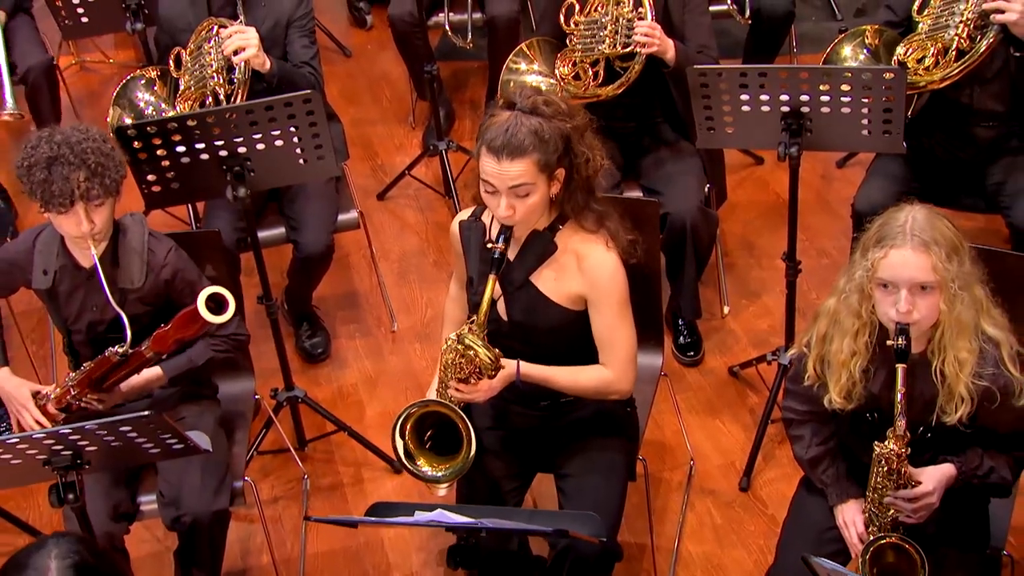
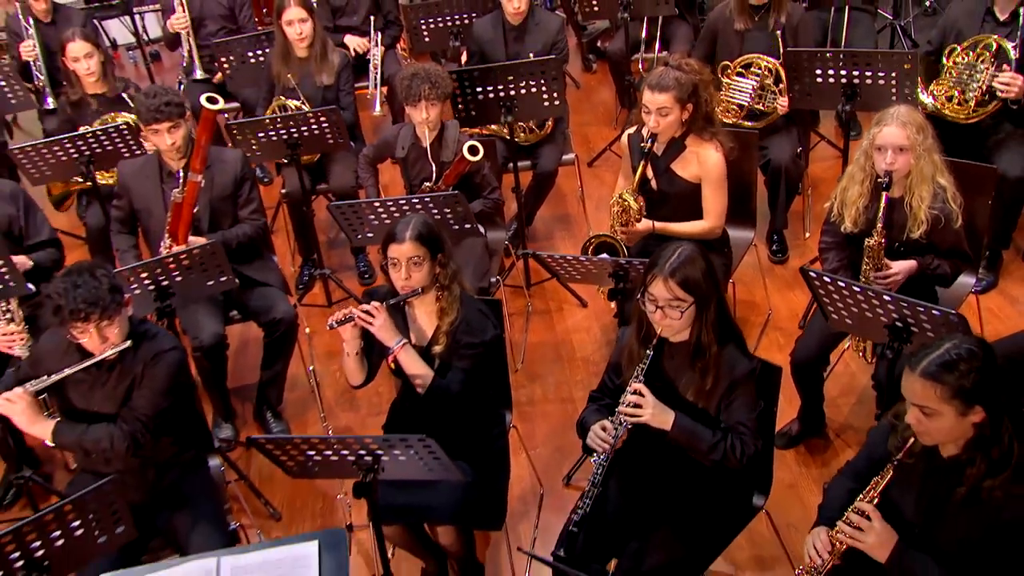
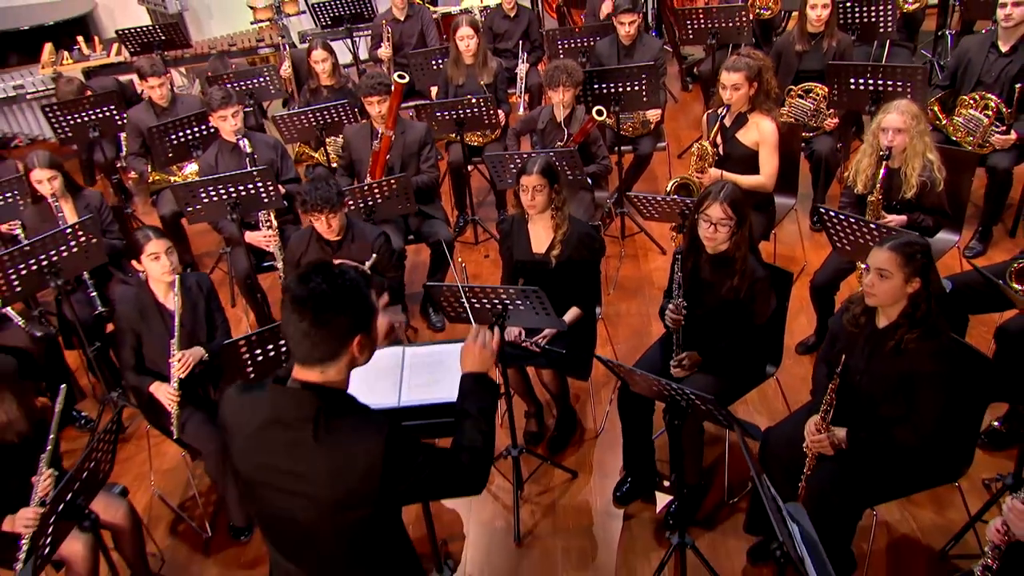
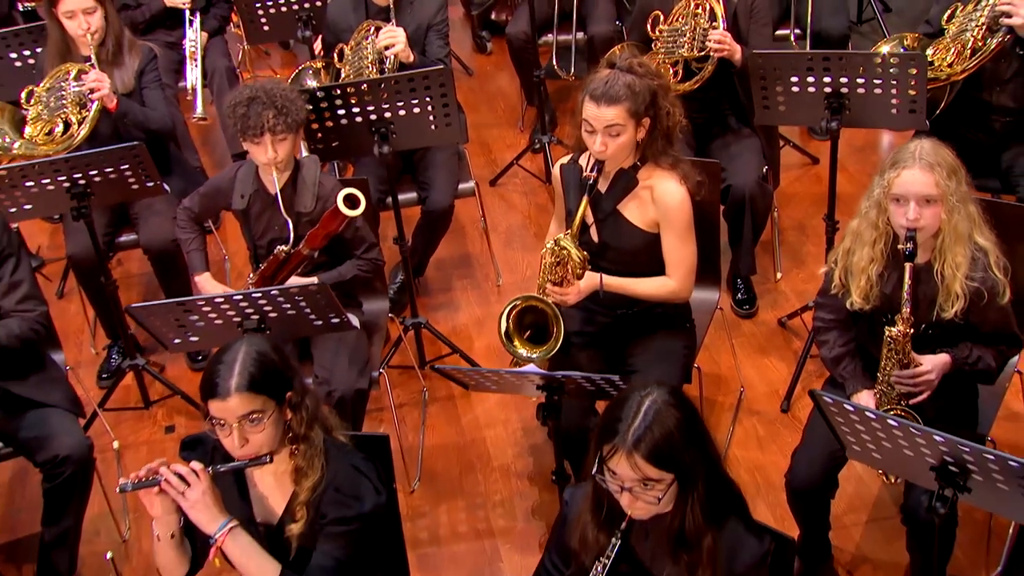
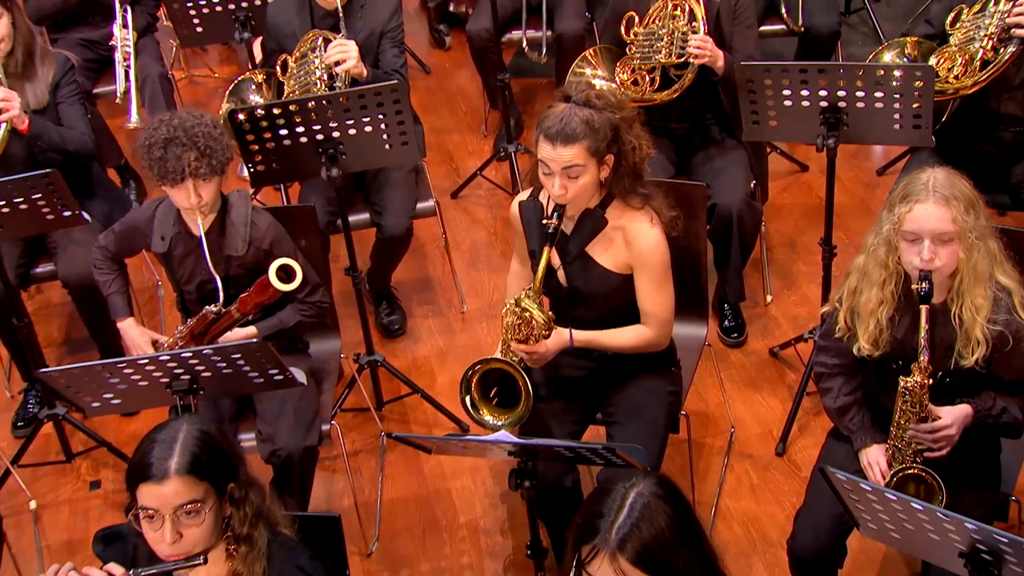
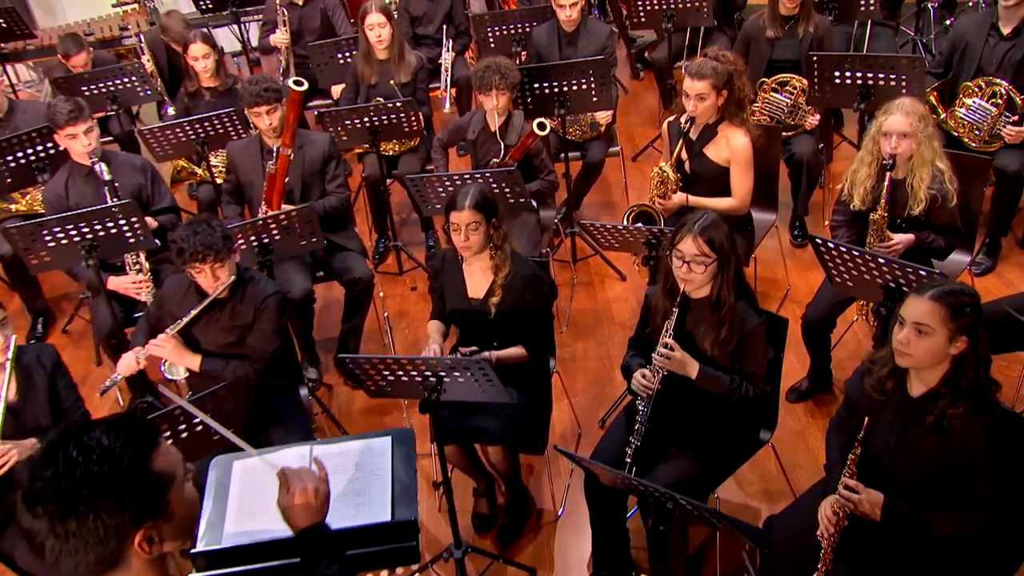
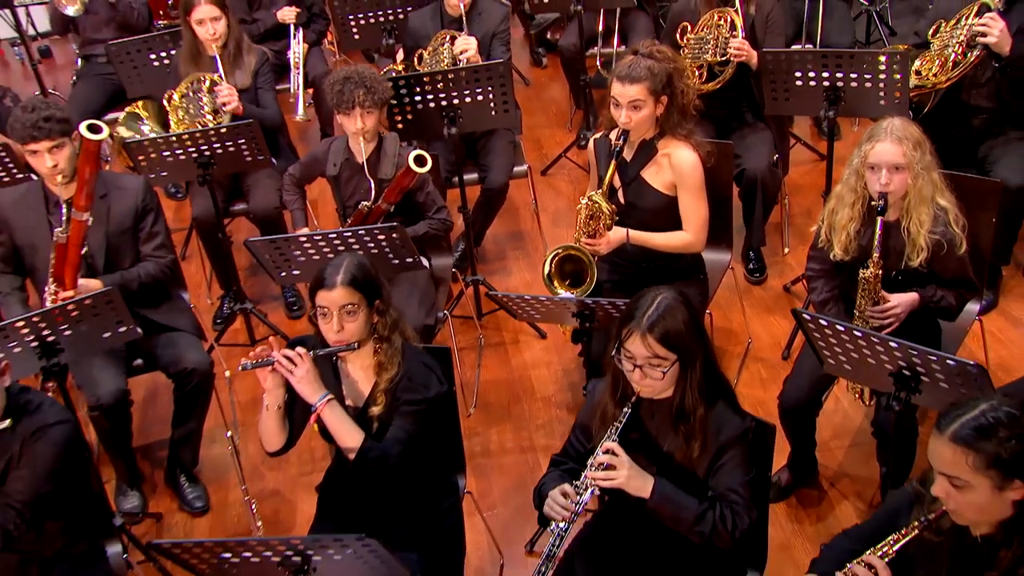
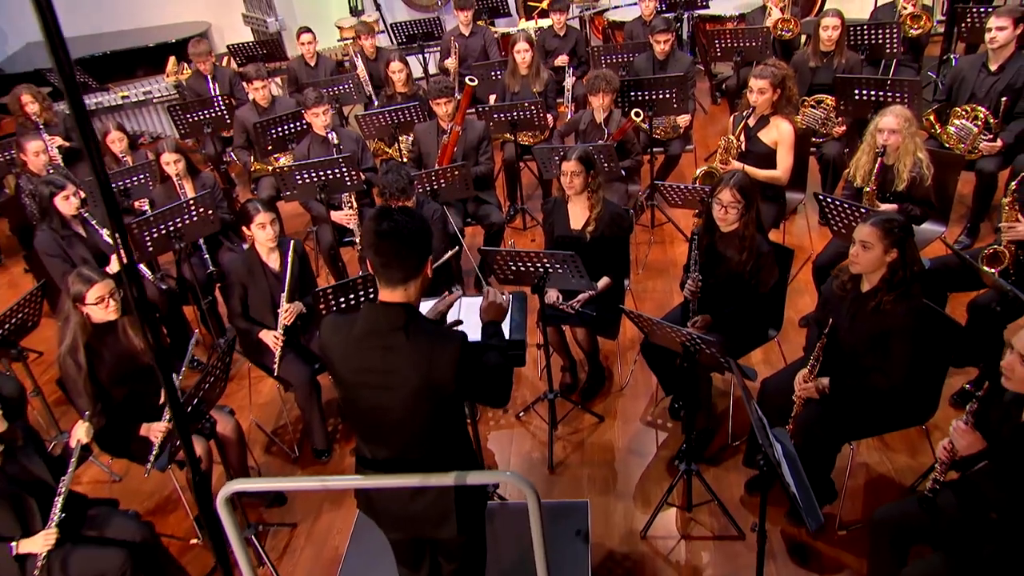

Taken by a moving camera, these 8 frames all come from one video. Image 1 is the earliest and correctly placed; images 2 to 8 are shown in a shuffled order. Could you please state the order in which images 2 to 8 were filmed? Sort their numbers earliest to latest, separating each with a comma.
5, 4, 7, 2, 6, 3, 8
